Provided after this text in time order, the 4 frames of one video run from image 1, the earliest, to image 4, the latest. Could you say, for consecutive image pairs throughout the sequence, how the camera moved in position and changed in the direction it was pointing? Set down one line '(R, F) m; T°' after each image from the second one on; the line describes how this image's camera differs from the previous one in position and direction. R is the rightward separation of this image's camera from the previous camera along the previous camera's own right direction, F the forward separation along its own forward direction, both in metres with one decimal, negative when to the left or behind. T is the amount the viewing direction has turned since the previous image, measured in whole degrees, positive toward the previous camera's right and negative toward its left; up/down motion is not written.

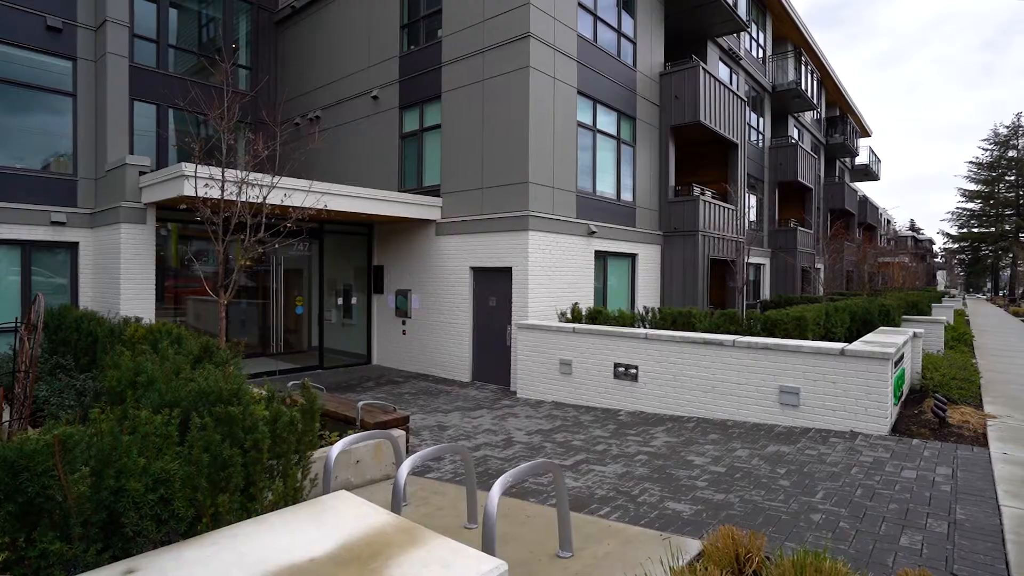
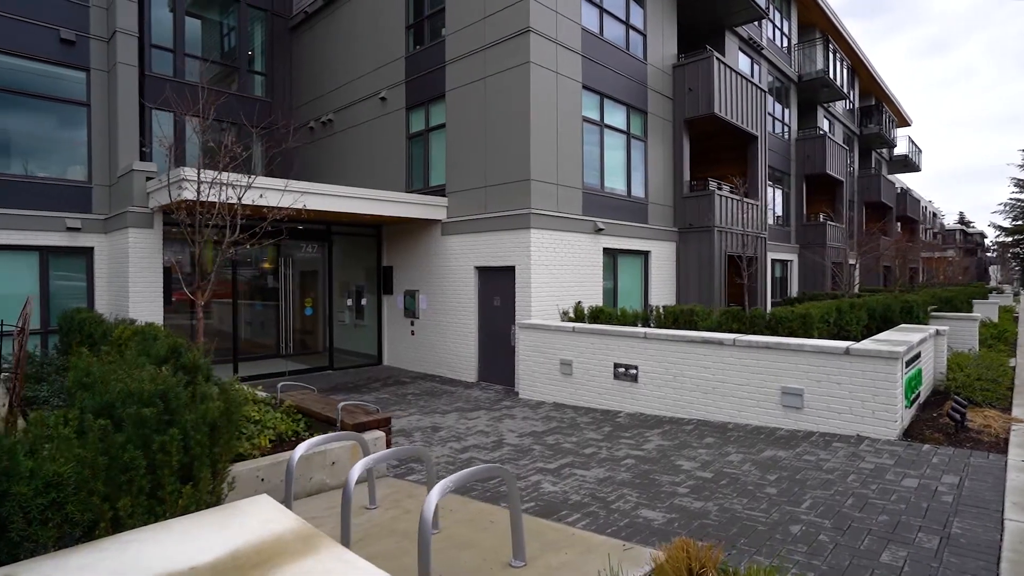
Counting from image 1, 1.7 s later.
(+0.7, +0.2) m; -4°
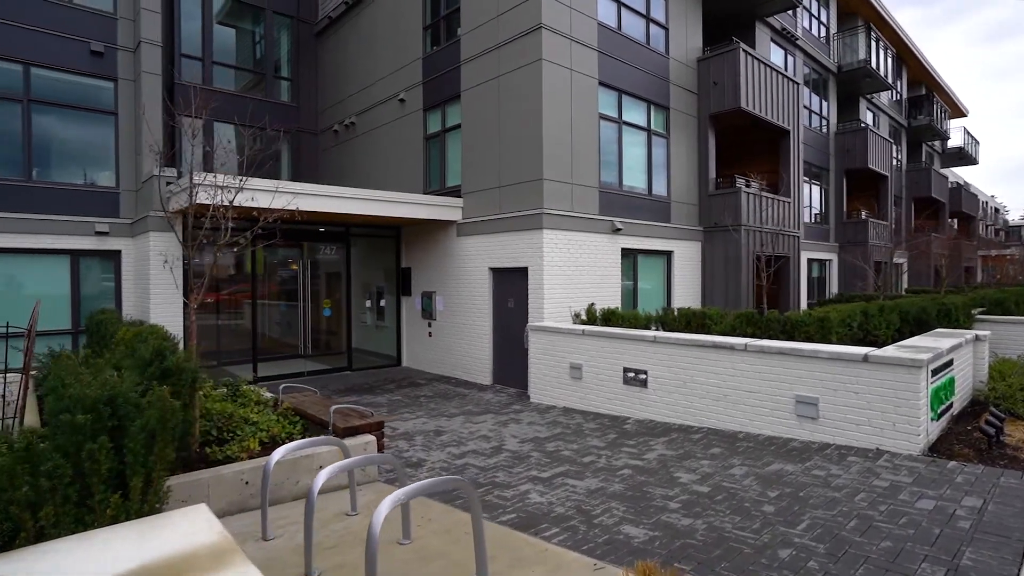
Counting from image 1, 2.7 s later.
(+0.6, +0.2) m; -4°
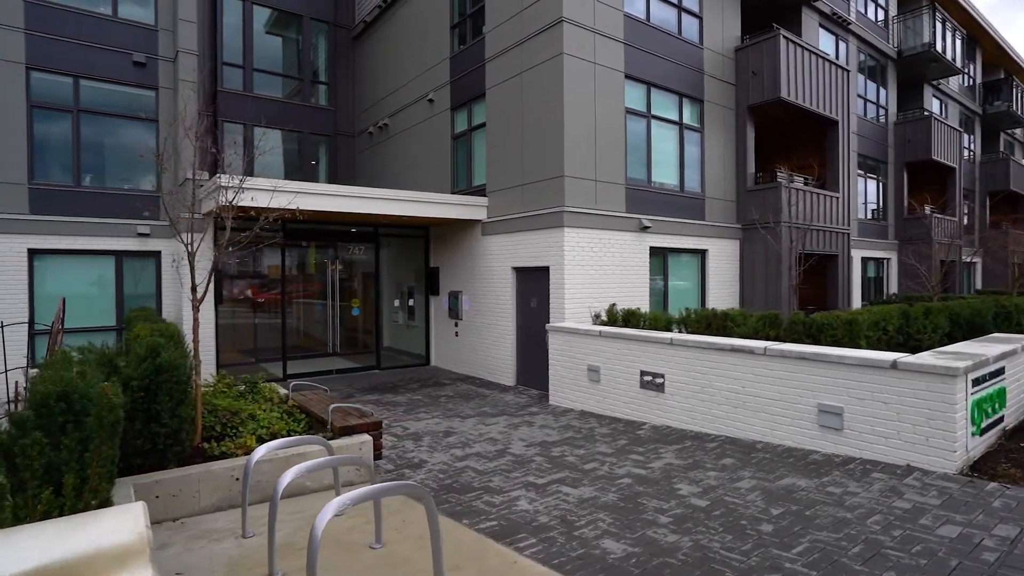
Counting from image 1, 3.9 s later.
(+0.7, +0.2) m; -6°
